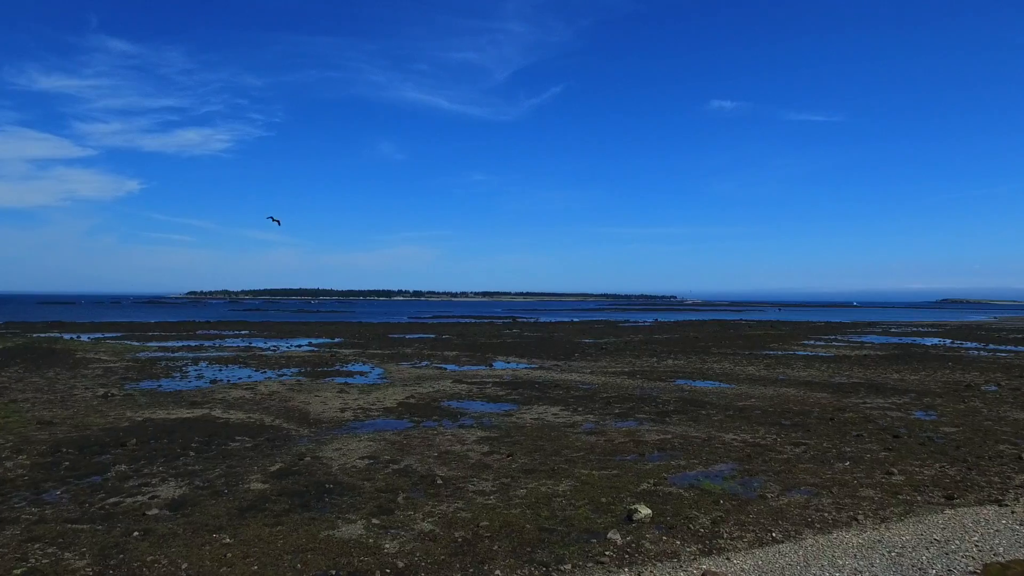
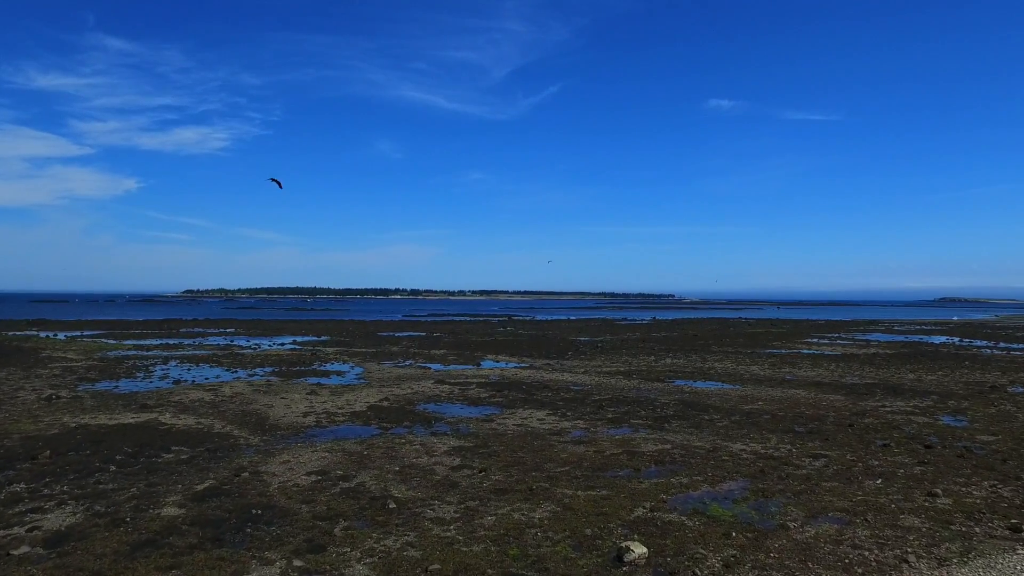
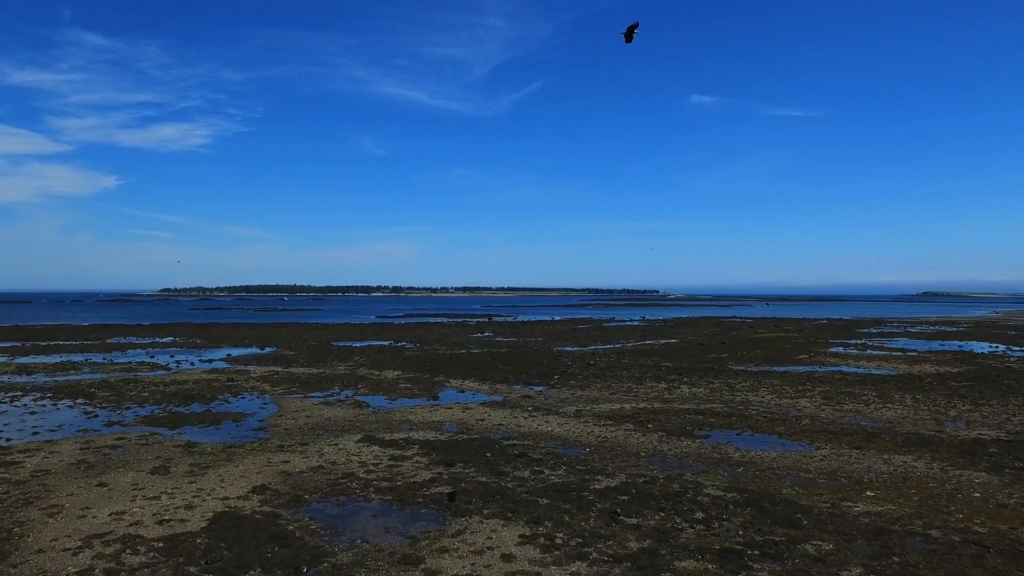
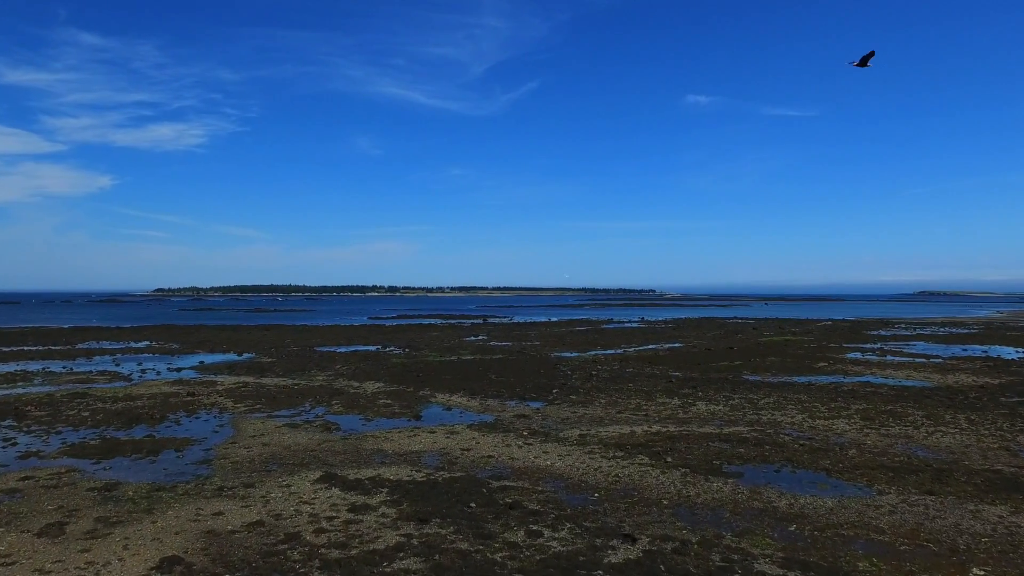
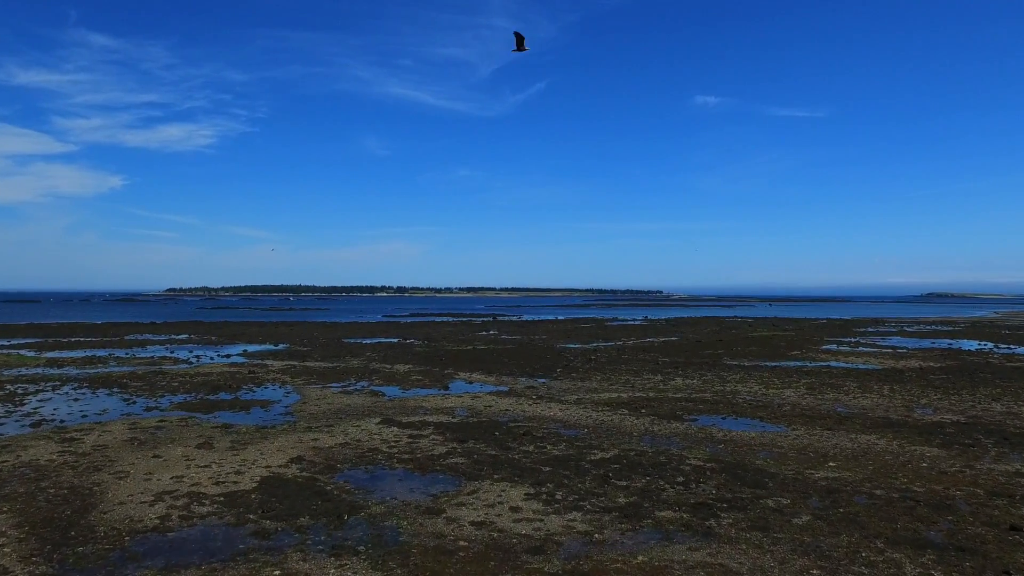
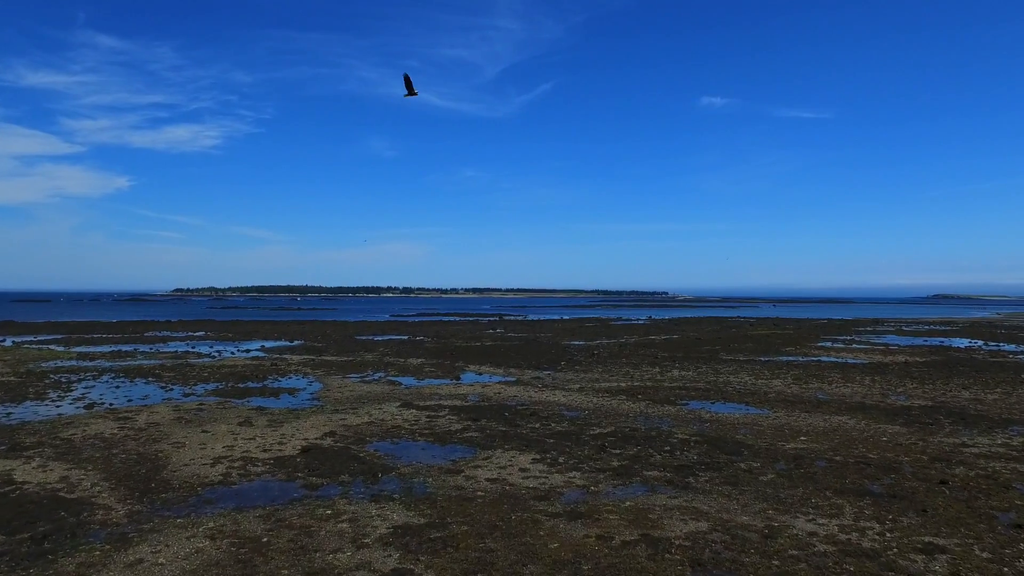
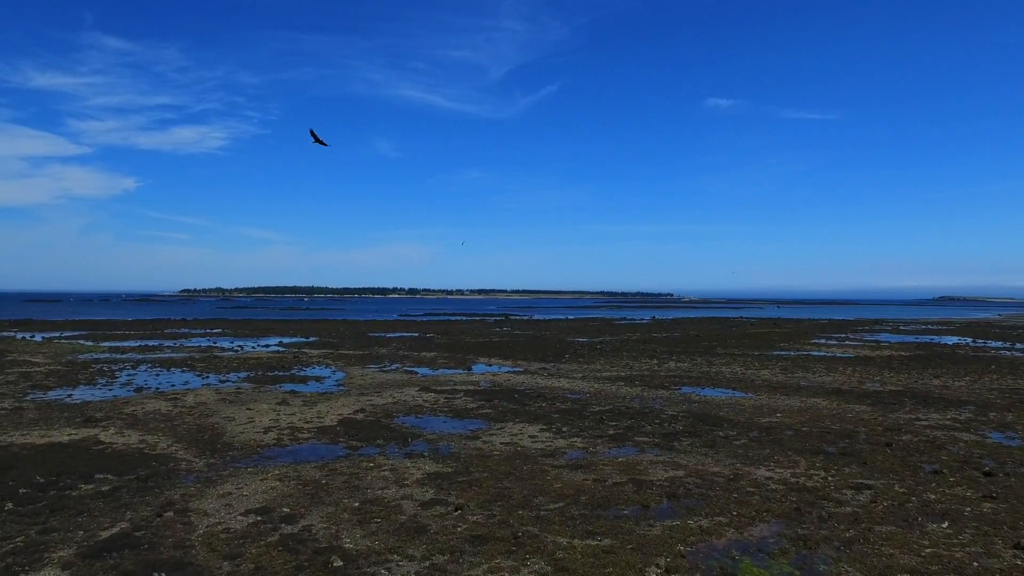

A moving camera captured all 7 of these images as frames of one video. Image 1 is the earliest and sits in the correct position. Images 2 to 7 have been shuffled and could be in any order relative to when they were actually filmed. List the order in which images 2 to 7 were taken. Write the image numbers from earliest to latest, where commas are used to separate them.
2, 7, 6, 5, 3, 4
